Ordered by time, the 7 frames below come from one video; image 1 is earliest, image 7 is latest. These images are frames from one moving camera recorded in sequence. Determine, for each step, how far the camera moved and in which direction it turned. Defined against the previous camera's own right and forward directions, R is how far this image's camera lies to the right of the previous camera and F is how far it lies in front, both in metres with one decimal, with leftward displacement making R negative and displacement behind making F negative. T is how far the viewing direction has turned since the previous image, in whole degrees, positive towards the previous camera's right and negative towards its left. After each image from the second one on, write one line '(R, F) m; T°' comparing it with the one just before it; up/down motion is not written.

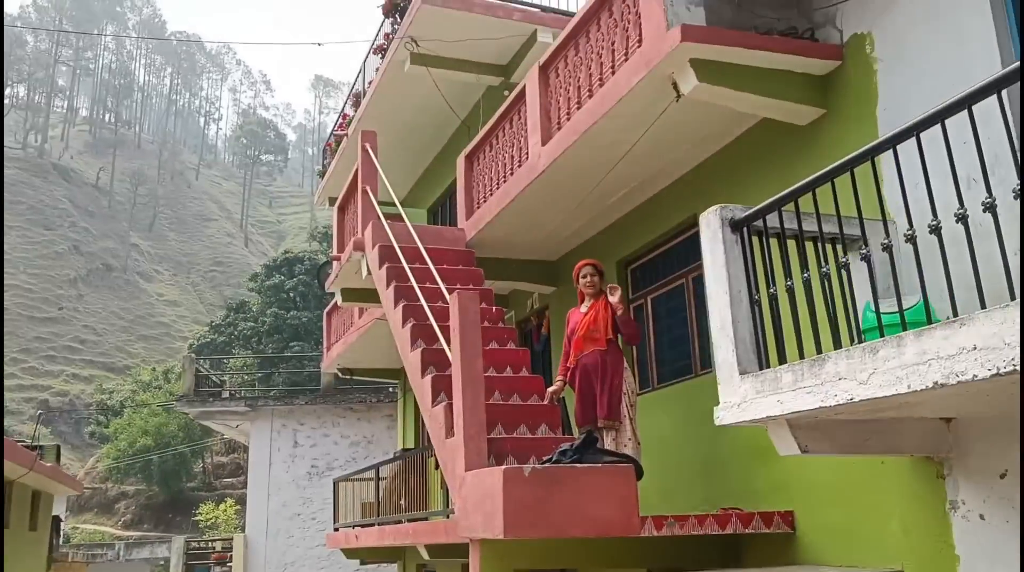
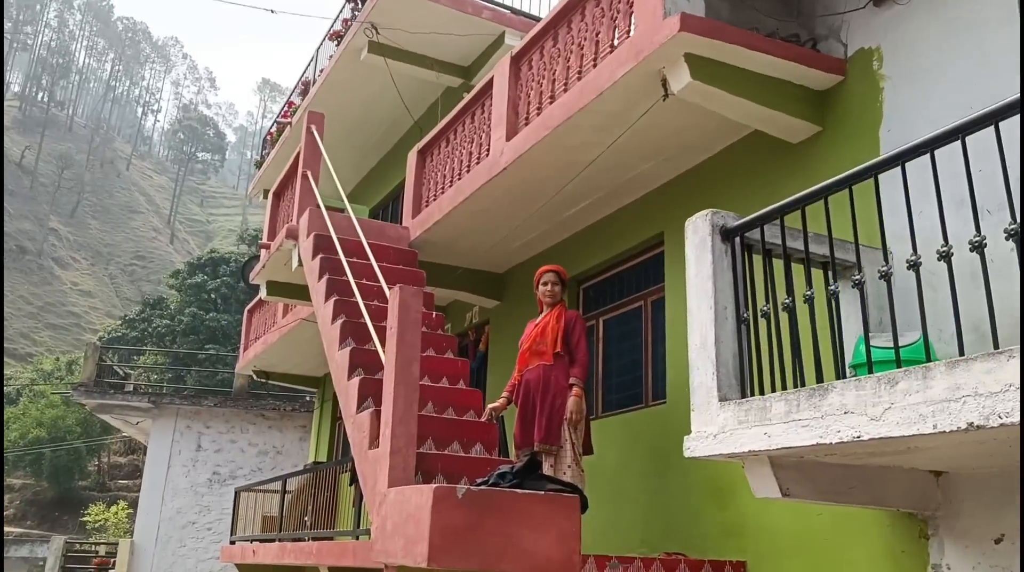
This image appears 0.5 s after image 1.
(-0.1, +0.6) m; +5°
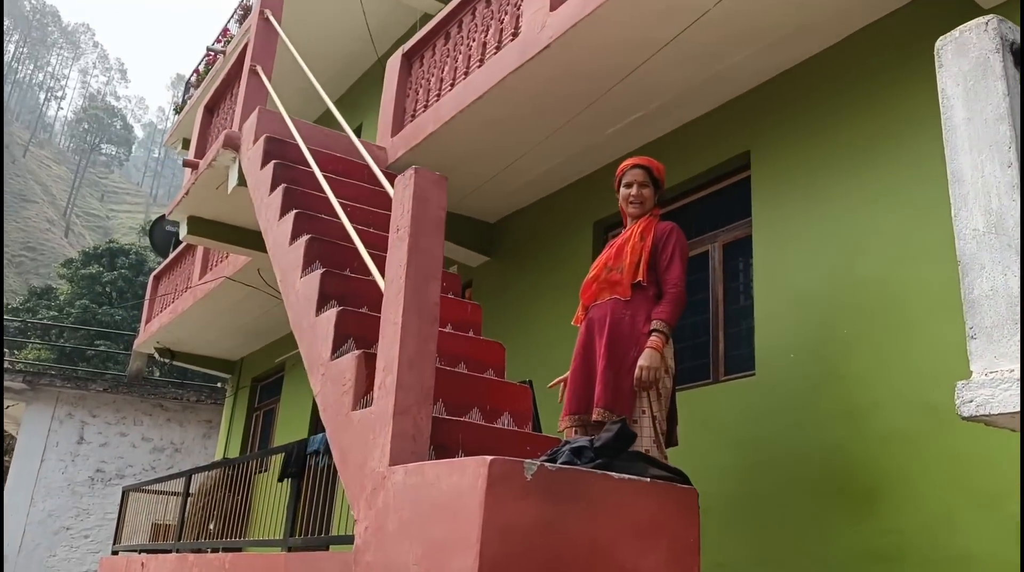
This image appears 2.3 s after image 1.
(-0.6, +1.7) m; +6°
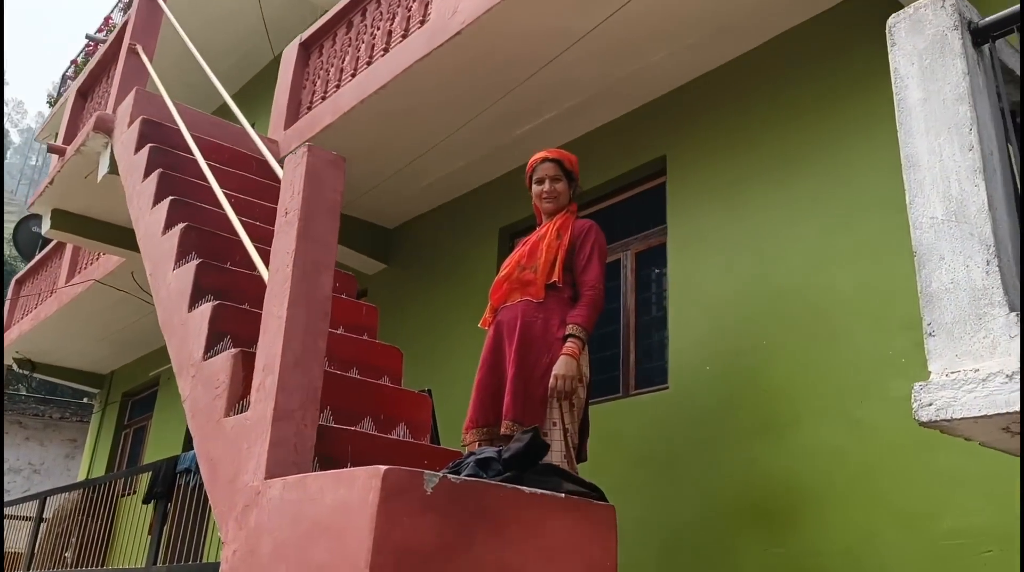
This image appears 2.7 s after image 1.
(0.0, +0.3) m; +7°
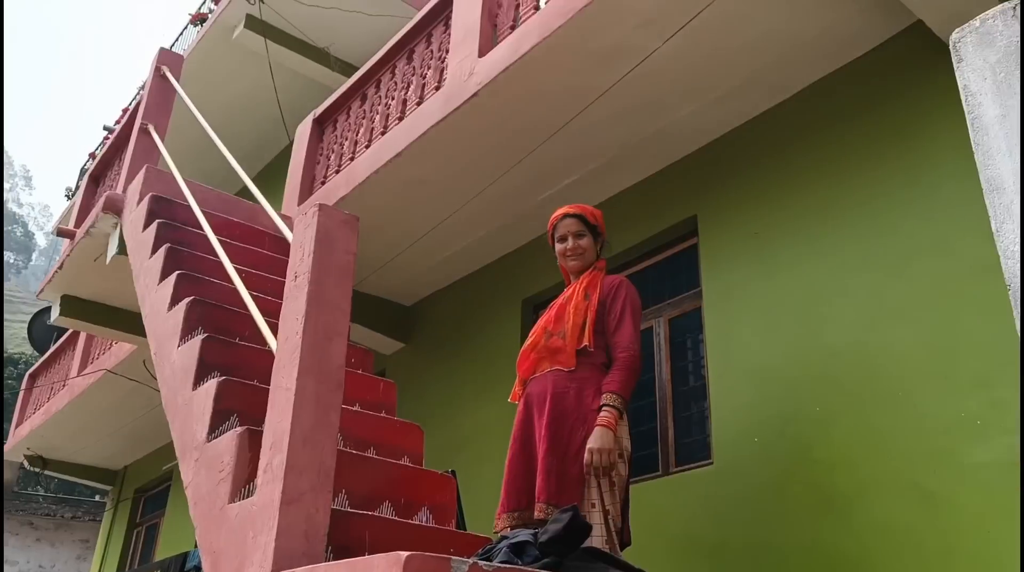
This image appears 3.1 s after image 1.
(0.0, +0.3) m; -1°
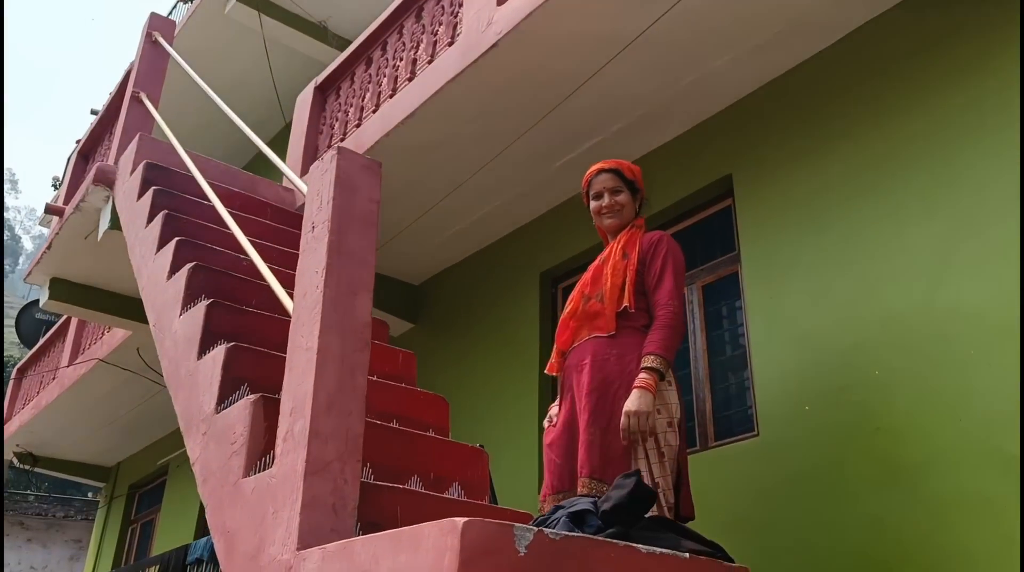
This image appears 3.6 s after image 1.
(-0.2, +0.3) m; +1°
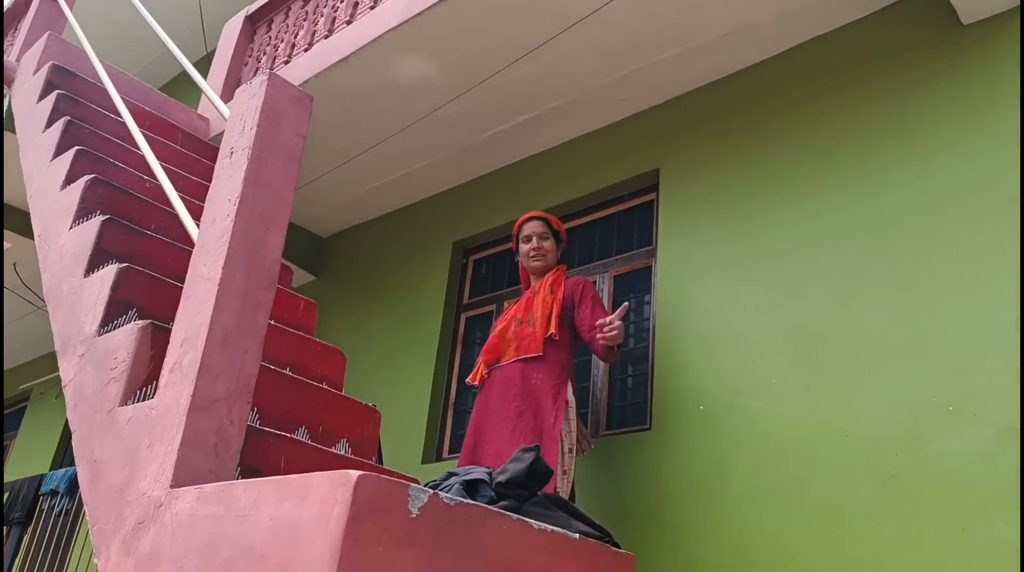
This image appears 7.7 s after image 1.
(0.0, +0.1) m; +7°
